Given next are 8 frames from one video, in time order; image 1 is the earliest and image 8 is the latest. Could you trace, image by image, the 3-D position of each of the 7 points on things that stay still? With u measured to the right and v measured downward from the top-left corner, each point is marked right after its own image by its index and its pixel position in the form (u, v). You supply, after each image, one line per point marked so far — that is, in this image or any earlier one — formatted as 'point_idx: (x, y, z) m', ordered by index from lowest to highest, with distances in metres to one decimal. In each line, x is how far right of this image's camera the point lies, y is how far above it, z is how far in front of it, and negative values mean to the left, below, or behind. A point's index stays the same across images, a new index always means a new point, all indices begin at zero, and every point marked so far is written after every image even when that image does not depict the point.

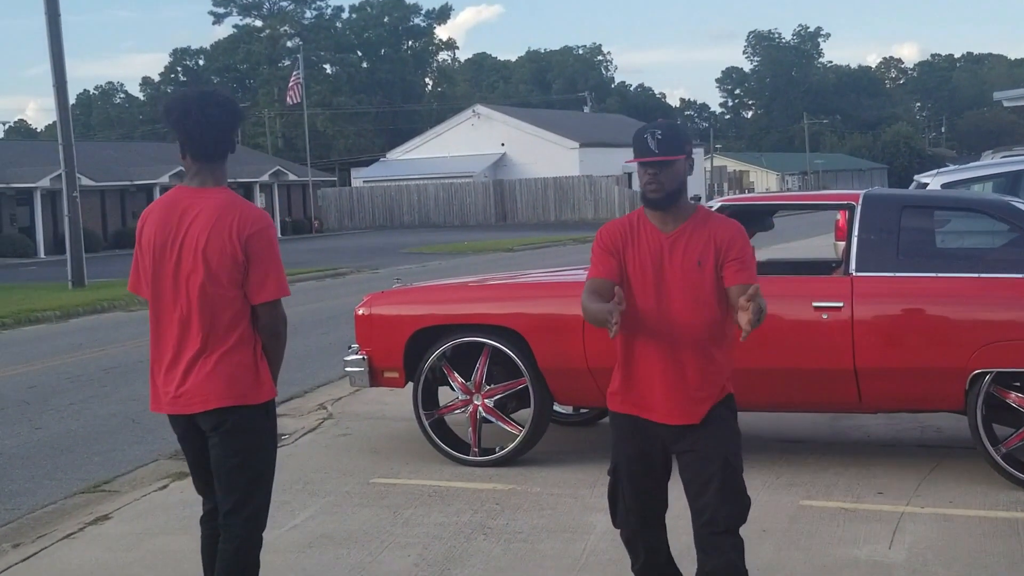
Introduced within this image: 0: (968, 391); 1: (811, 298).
0: (+2.0, -0.4, +6.1) m
1: (+1.3, 0.0, +6.3) m
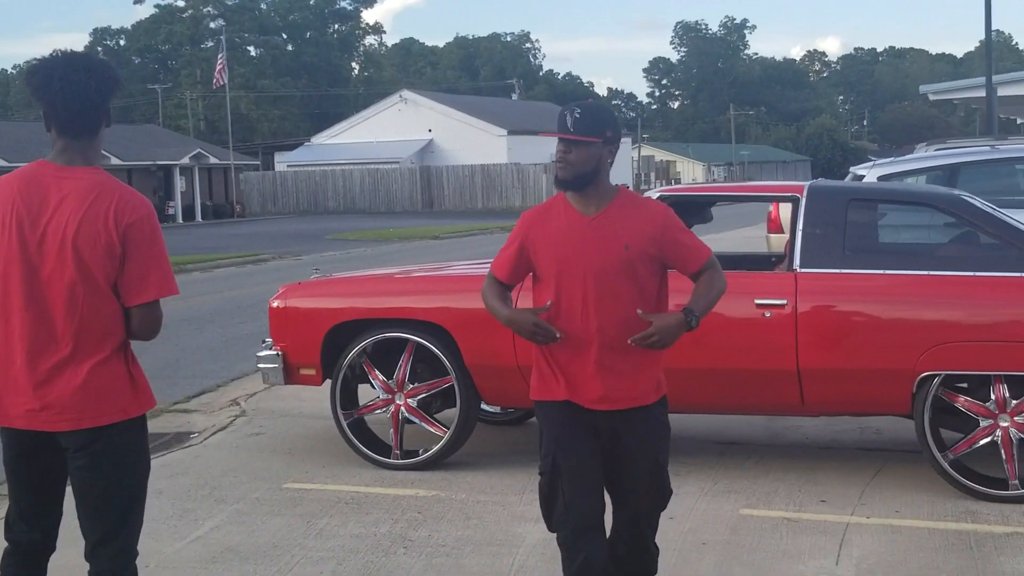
0: (+1.7, -0.4, +5.8) m
1: (+1.0, 0.0, +5.9) m
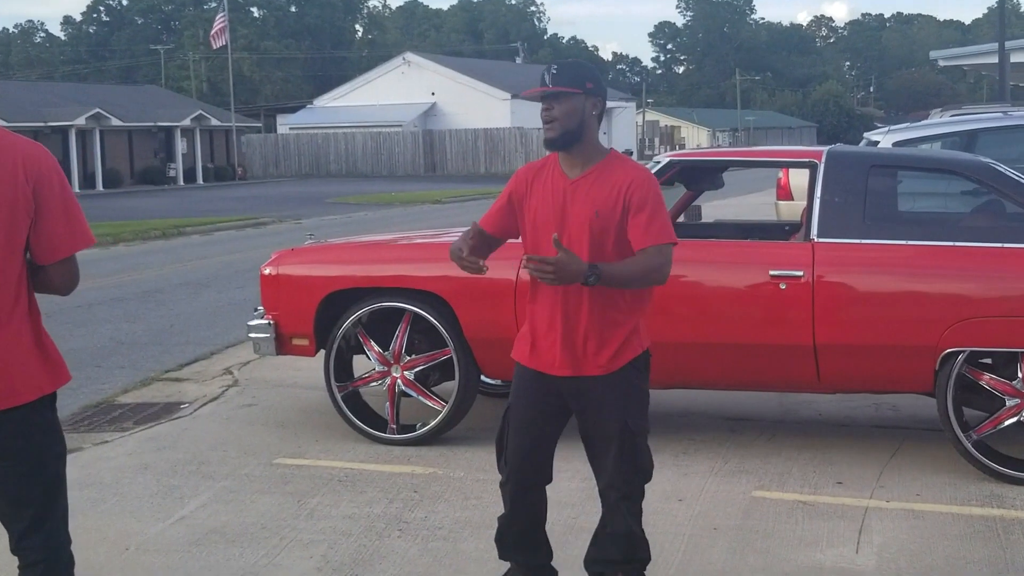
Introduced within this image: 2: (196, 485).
0: (+1.7, -0.3, +5.5) m
1: (+1.0, +0.1, +5.6) m
2: (-1.2, -0.8, +5.4) m
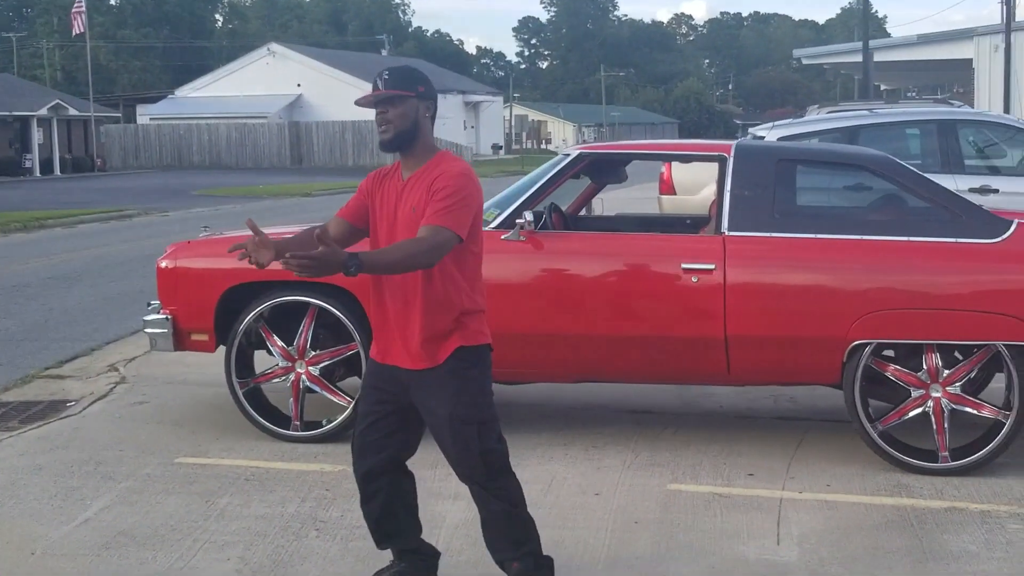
0: (+1.3, -0.3, +5.6) m
1: (+0.7, +0.1, +5.7) m
2: (-1.6, -0.7, +5.2) m
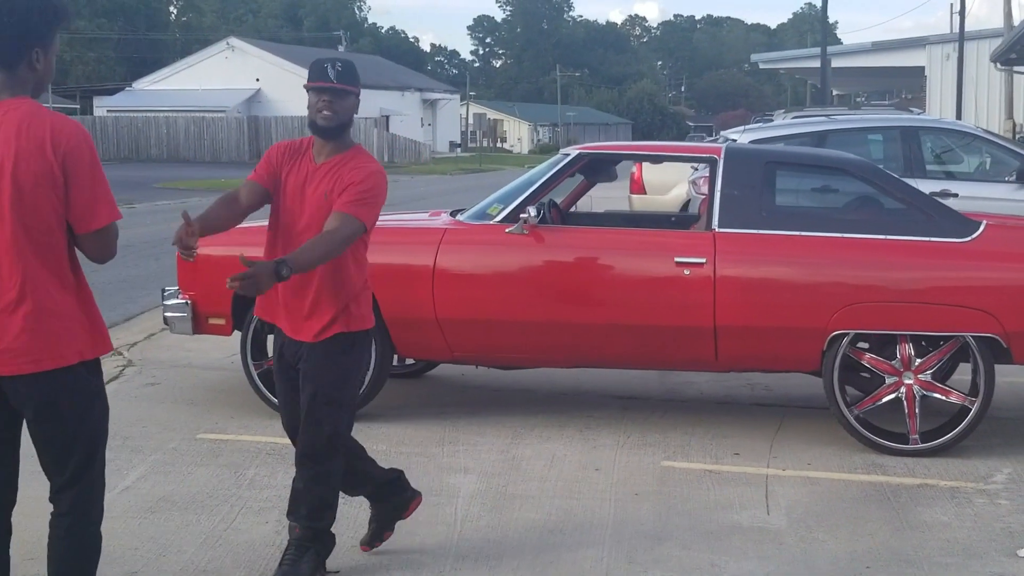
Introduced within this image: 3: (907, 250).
0: (+1.4, -0.3, +6.0) m
1: (+0.7, +0.2, +6.1) m
2: (-1.5, -0.7, +5.6) m
3: (+1.7, +0.2, +6.0) m
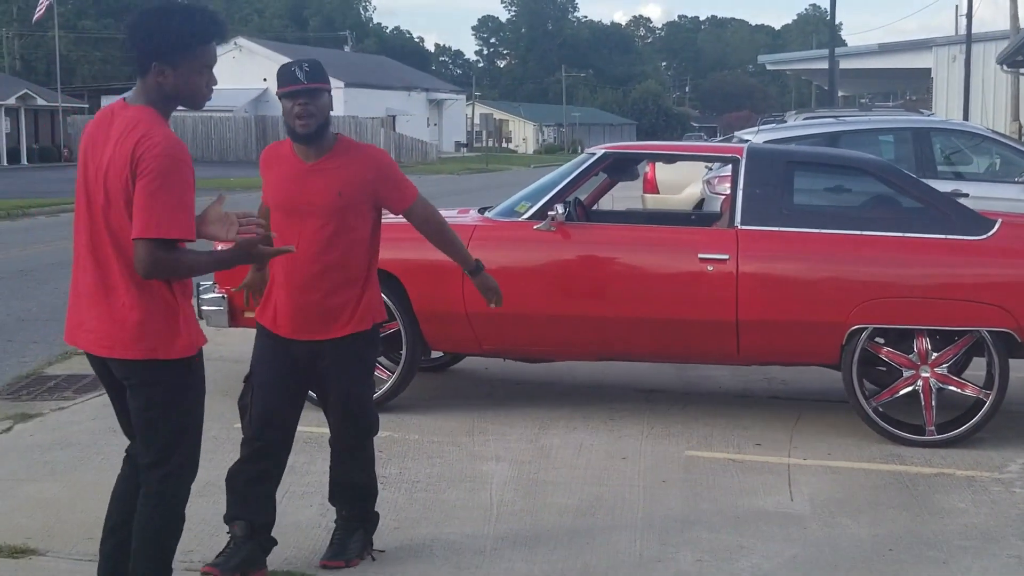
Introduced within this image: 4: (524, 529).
0: (+1.5, -0.2, +6.2) m
1: (+0.8, +0.2, +6.3) m
2: (-1.4, -0.7, +5.8) m
3: (+1.8, +0.2, +6.1) m
4: (0.0, -0.8, +4.8) m
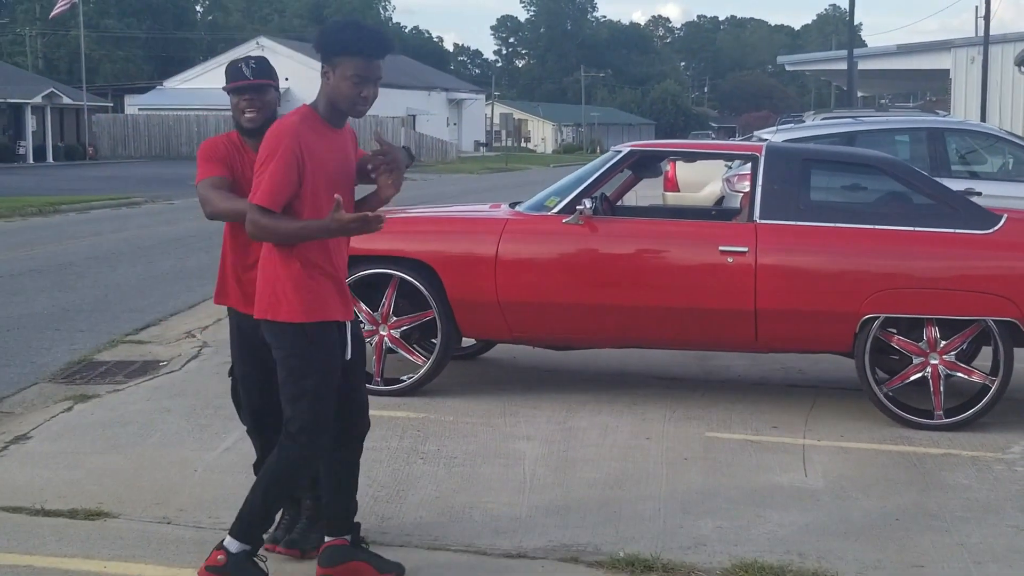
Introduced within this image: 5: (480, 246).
0: (+1.6, -0.2, +6.6) m
1: (+1.0, +0.2, +6.6) m
2: (-1.3, -0.6, +6.1) m
3: (+2.0, +0.2, +6.5) m
4: (+0.2, -0.8, +5.1) m
5: (-0.2, +0.2, +6.9) m
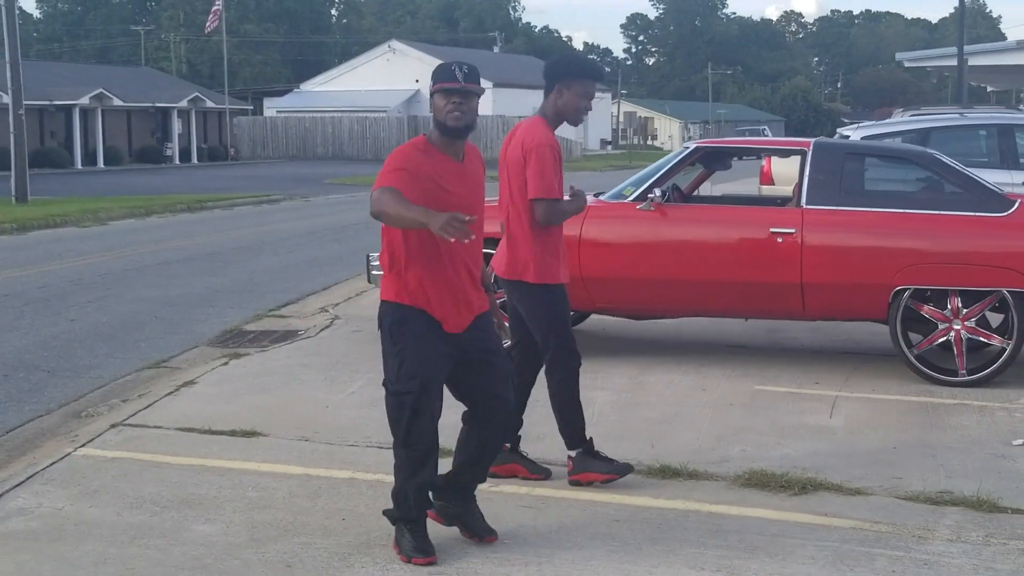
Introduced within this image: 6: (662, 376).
0: (+2.1, -0.1, +7.6) m
1: (+1.4, +0.3, +7.7) m
2: (-0.9, -0.5, +7.4) m
3: (+2.4, +0.3, +7.5) m
4: (+0.5, -0.6, +6.3) m
5: (+0.3, +0.3, +8.1) m
6: (+0.8, -0.5, +7.7) m
